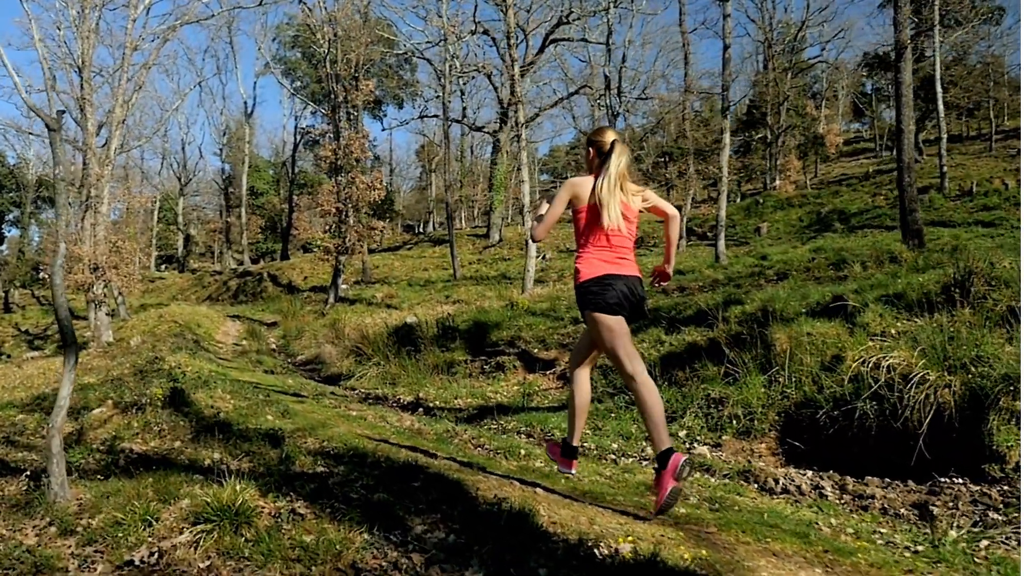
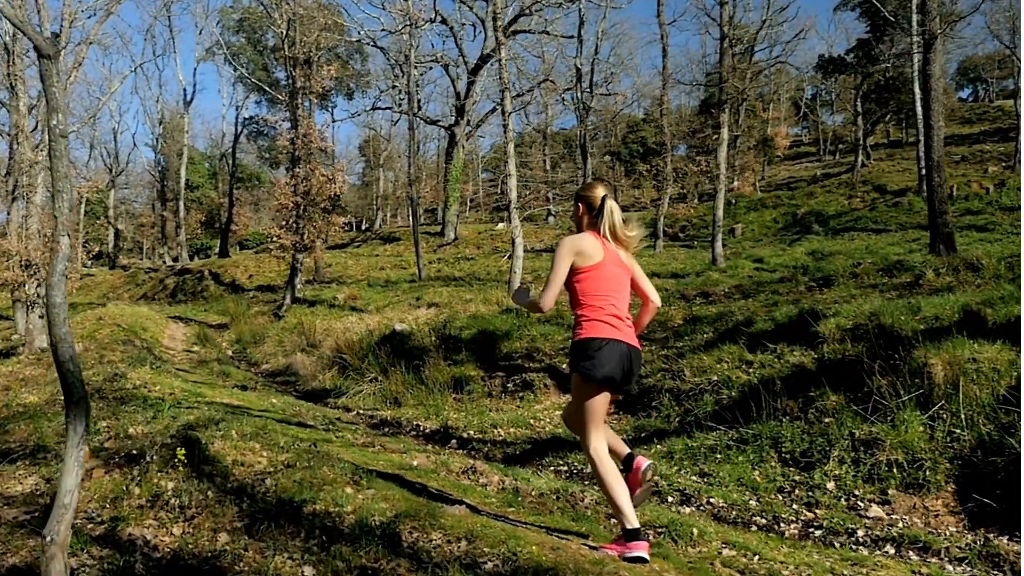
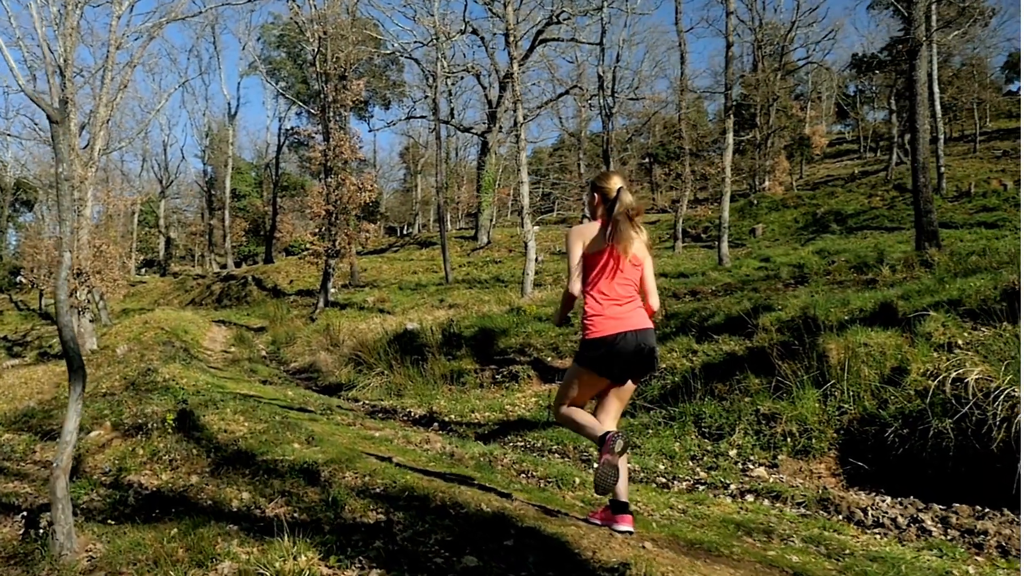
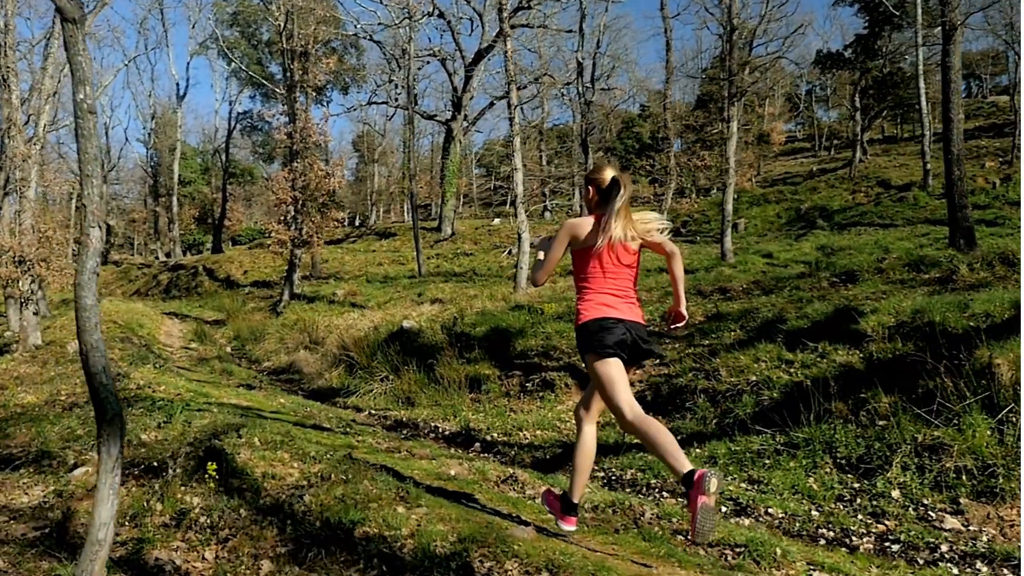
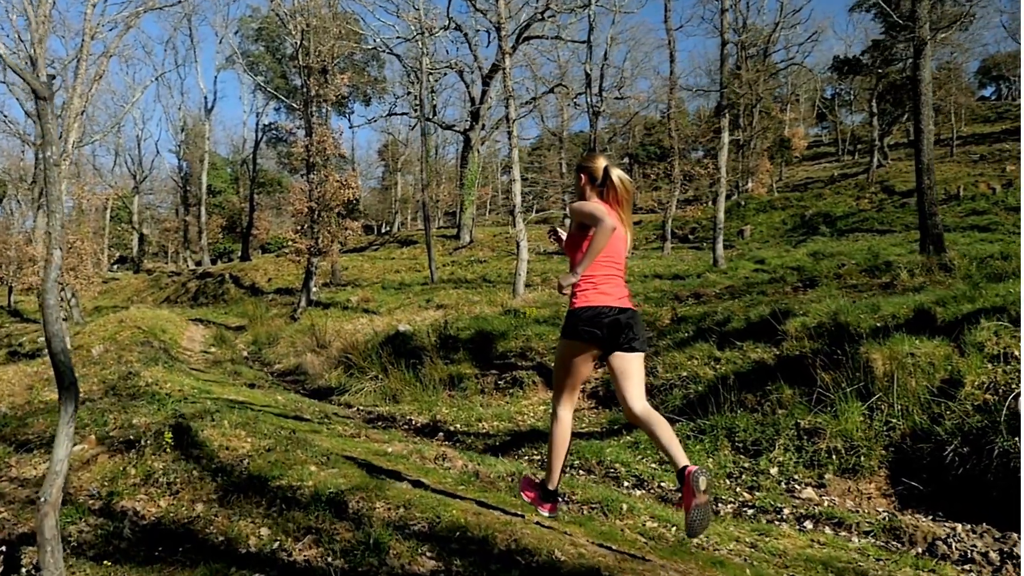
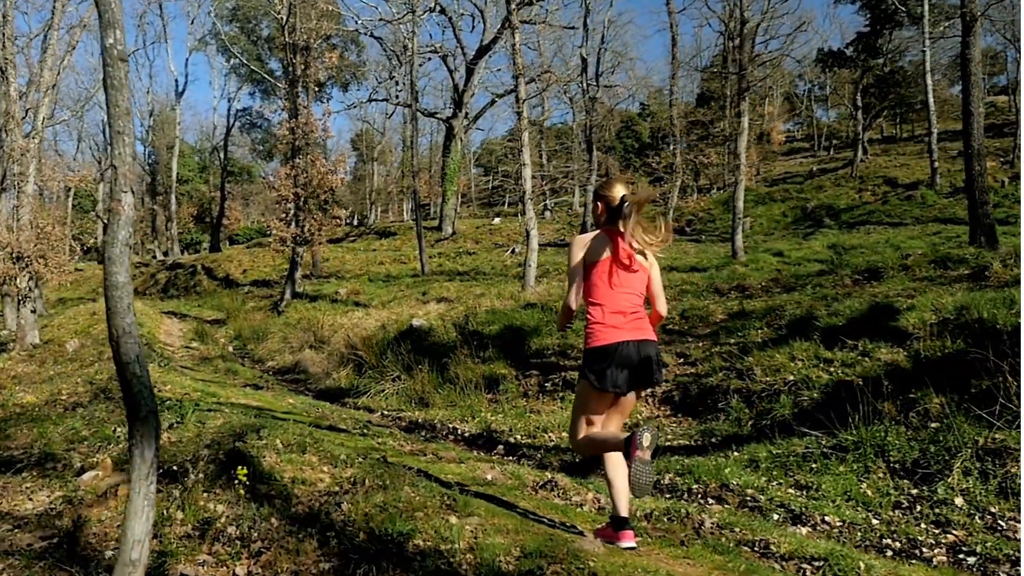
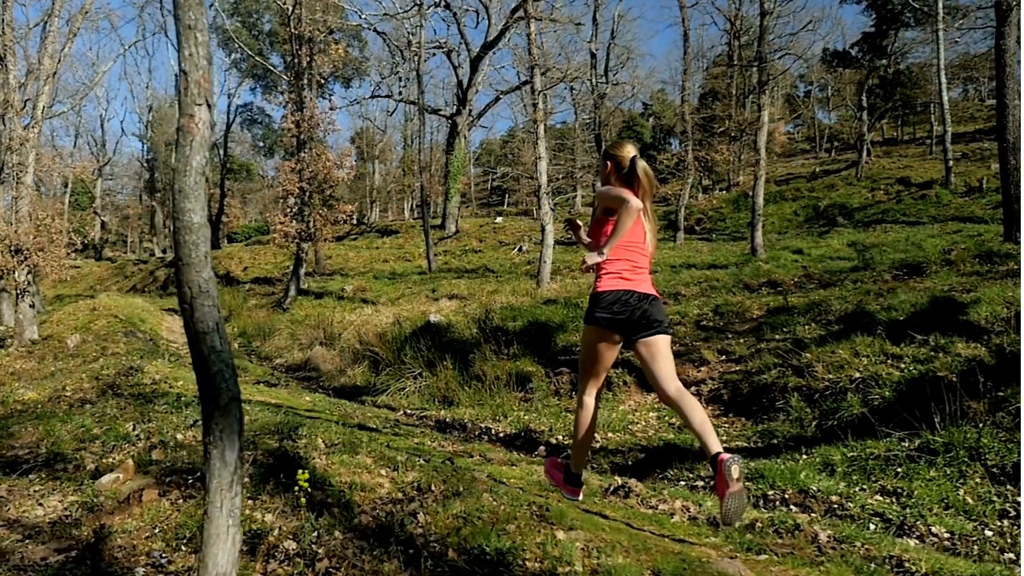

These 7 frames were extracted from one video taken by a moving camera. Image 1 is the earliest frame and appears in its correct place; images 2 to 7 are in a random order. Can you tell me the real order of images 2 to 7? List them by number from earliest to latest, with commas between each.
3, 5, 2, 4, 6, 7
